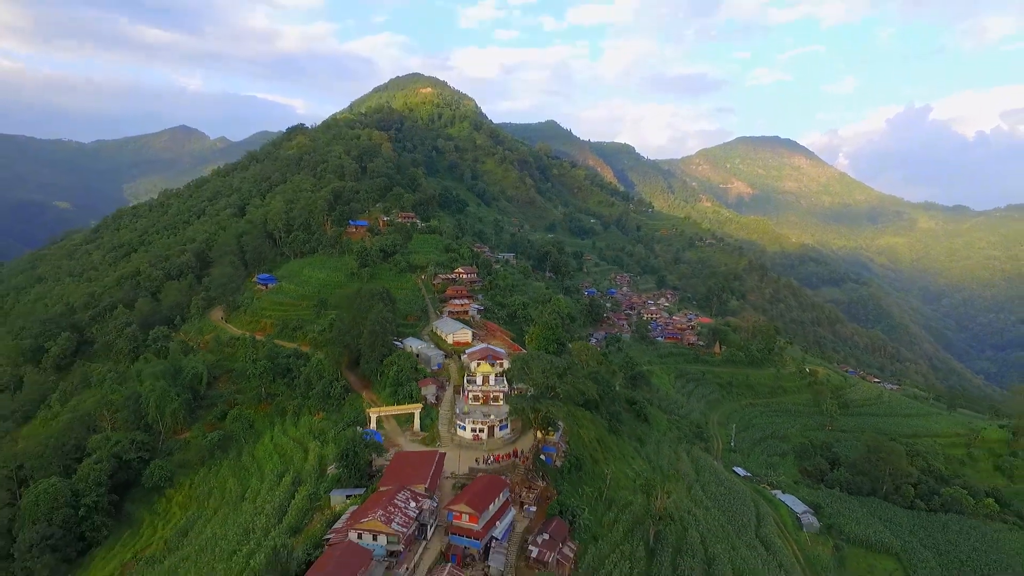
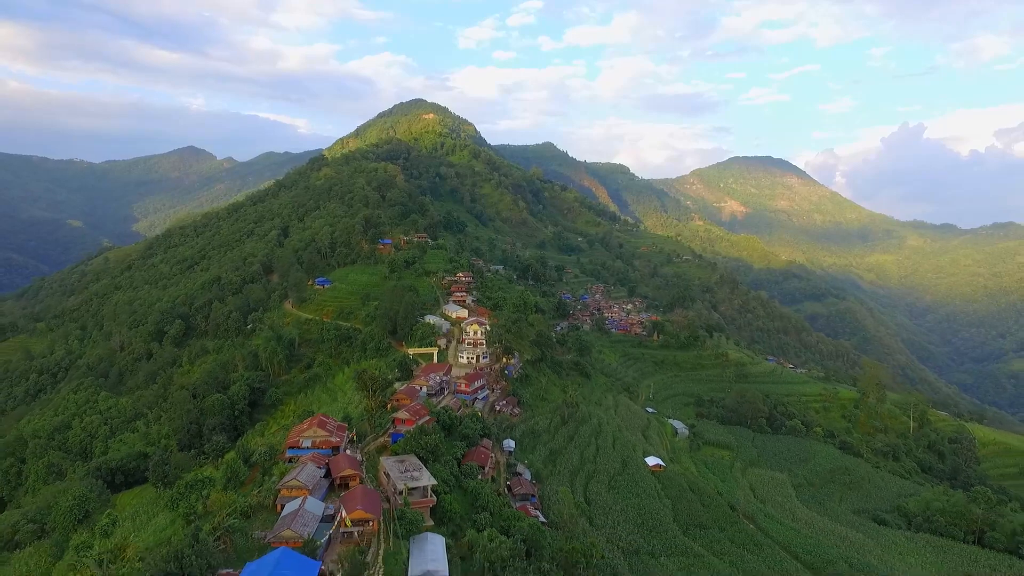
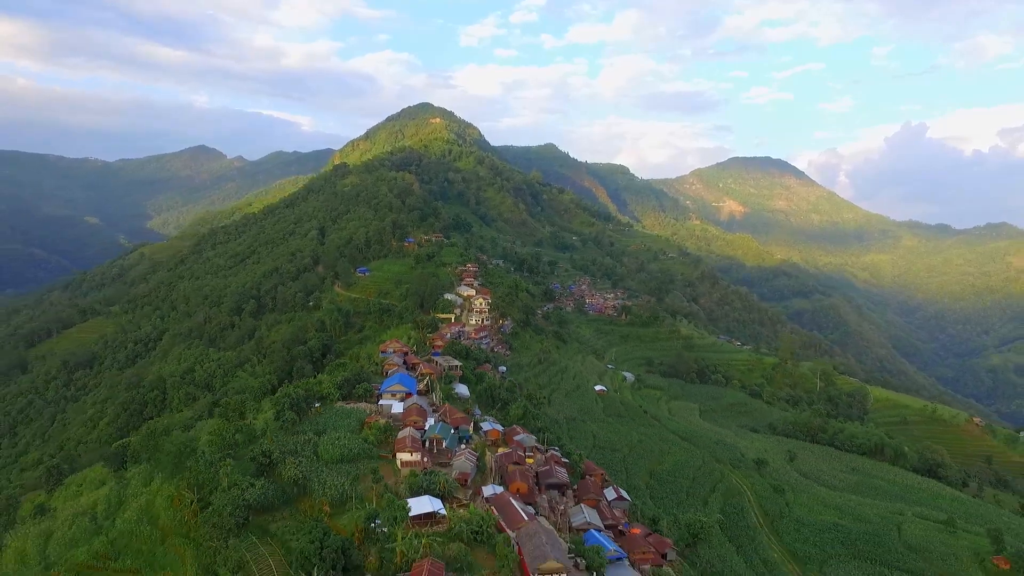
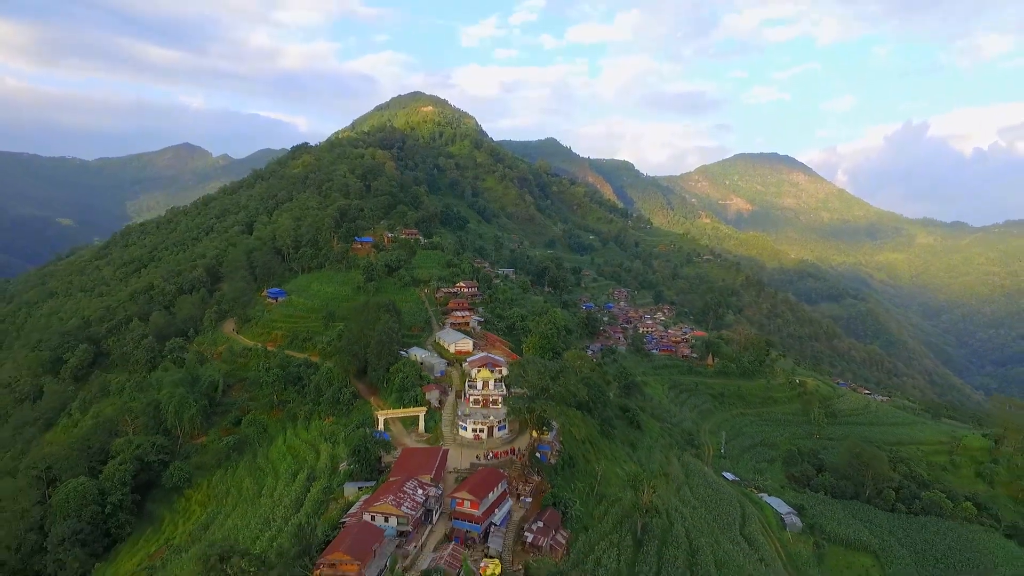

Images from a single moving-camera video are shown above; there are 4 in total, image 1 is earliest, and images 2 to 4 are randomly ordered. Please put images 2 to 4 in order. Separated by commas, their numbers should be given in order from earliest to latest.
4, 2, 3
